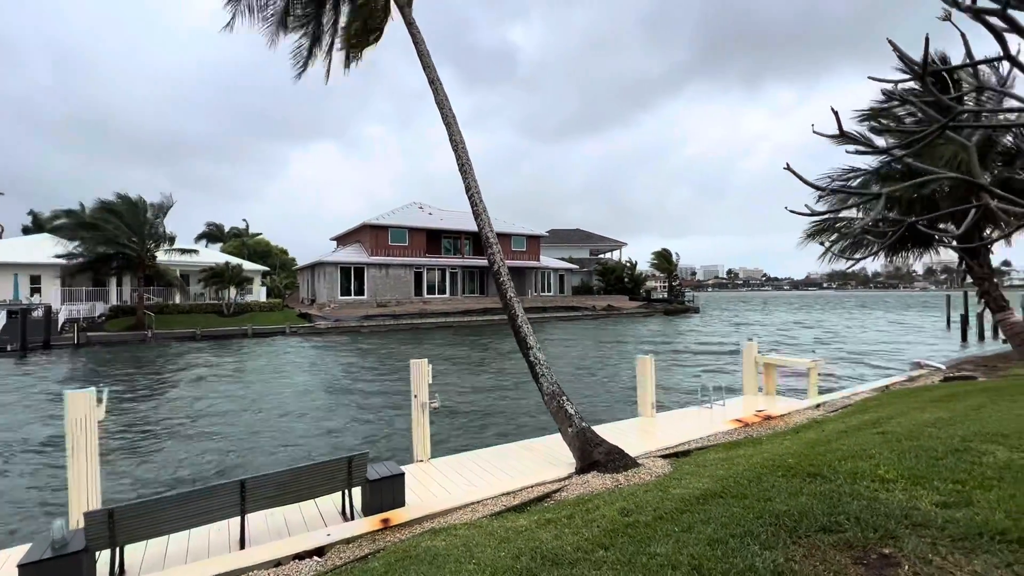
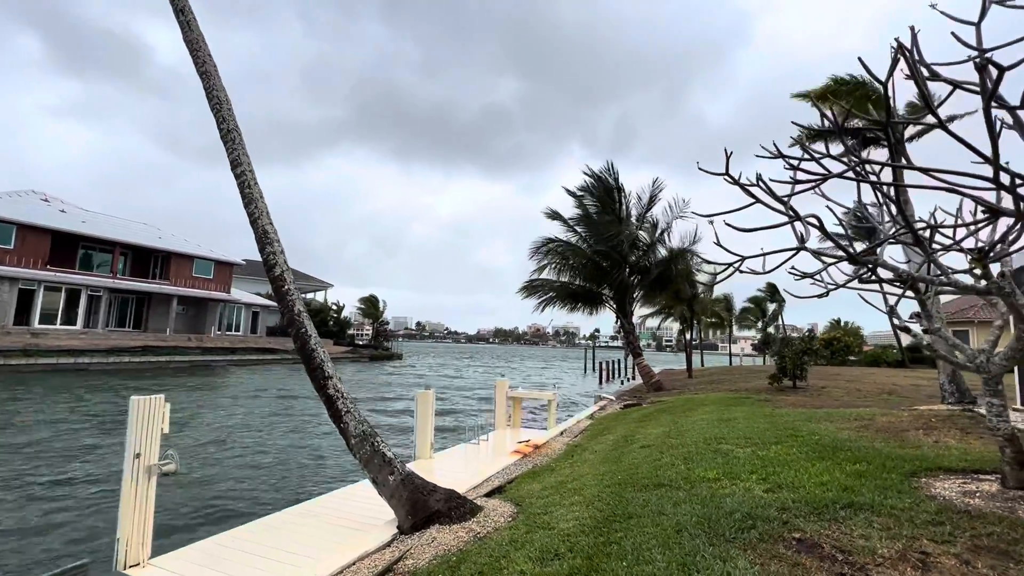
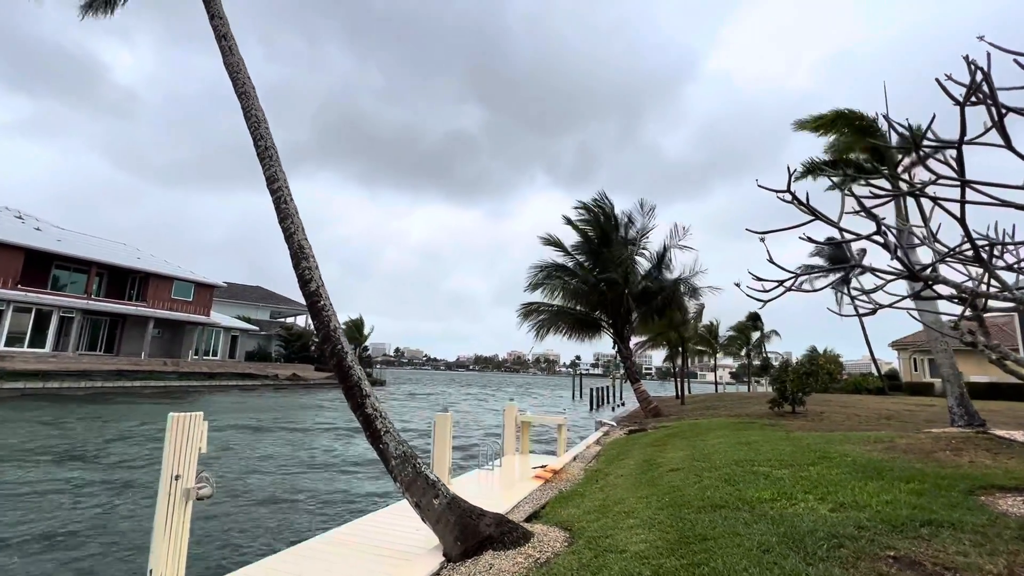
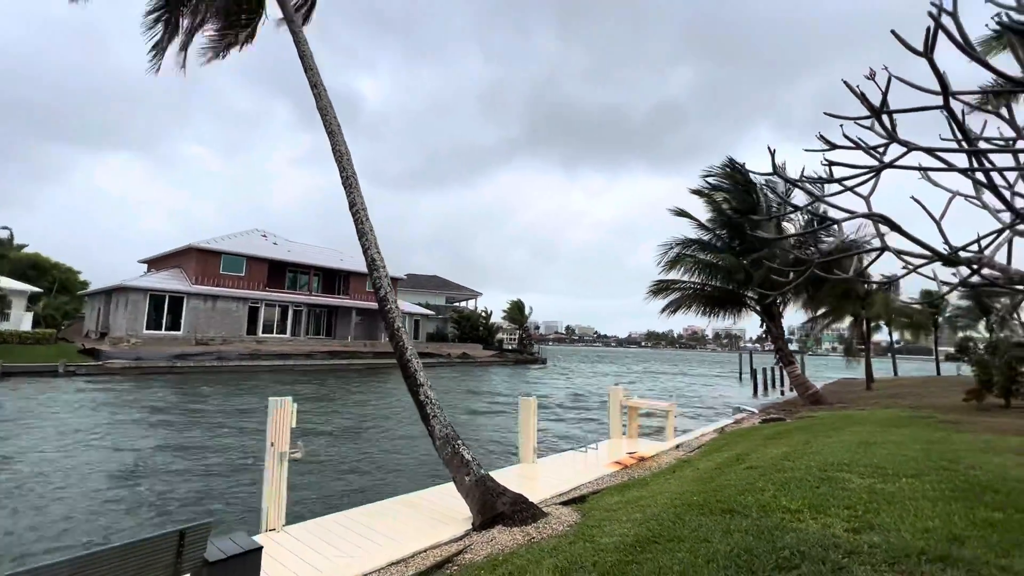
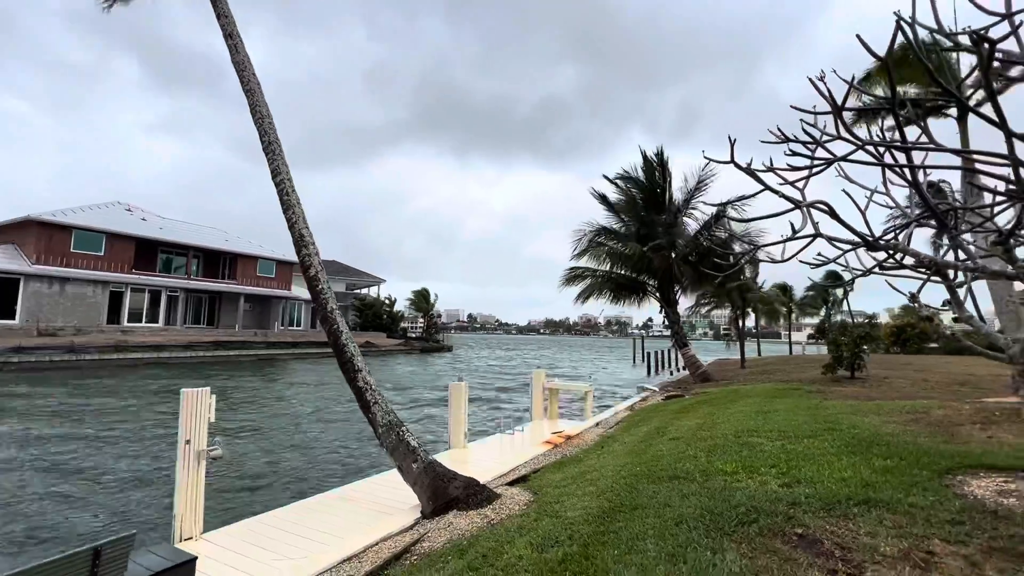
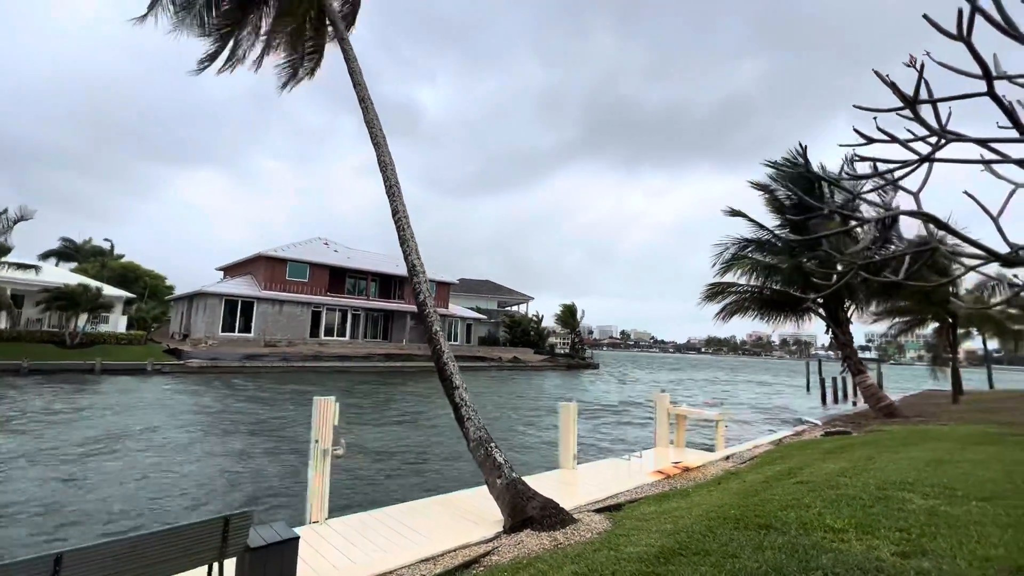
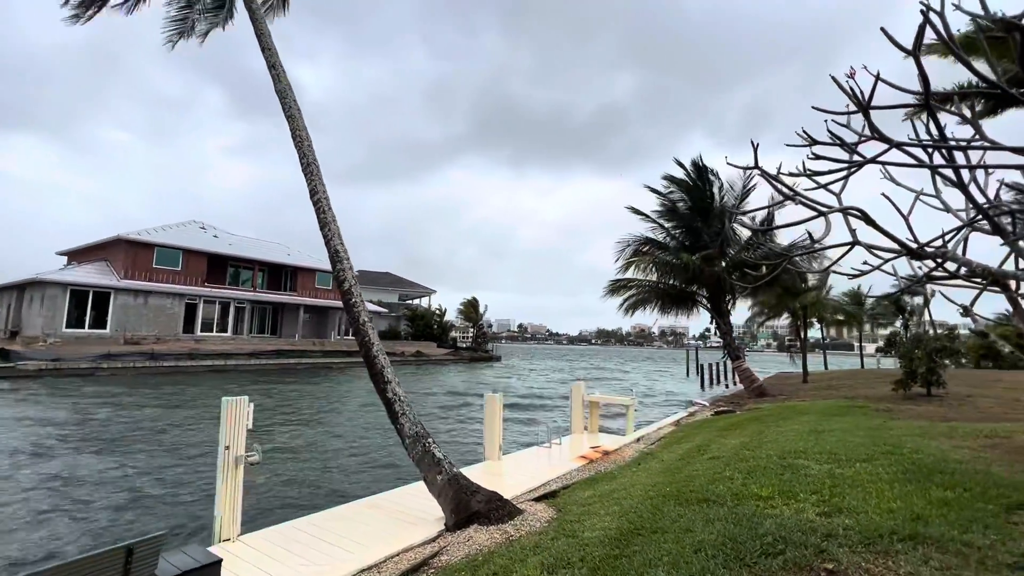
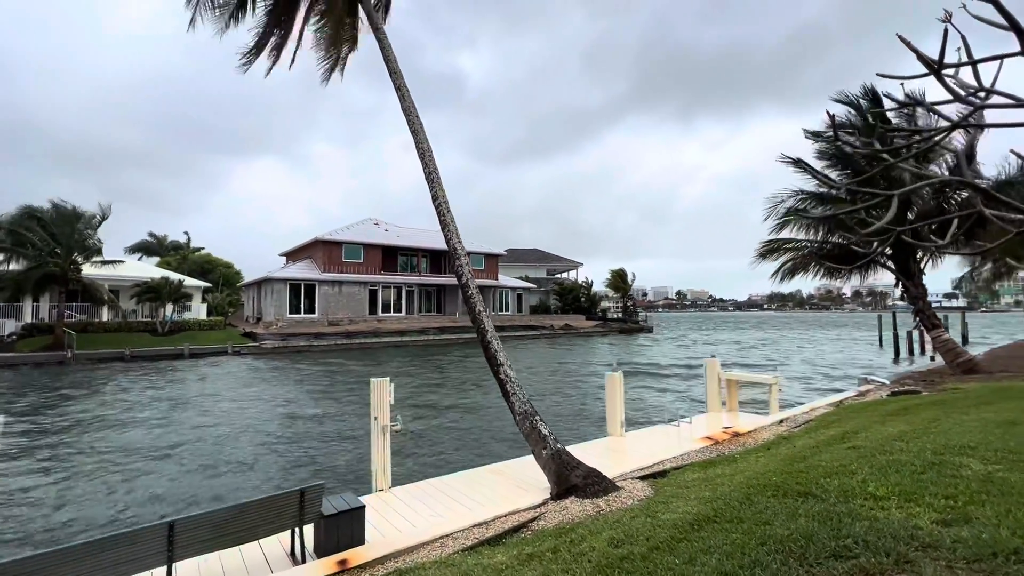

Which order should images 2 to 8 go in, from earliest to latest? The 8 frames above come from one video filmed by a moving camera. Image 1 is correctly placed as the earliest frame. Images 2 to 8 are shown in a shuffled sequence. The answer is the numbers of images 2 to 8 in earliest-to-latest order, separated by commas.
8, 6, 4, 7, 5, 2, 3
